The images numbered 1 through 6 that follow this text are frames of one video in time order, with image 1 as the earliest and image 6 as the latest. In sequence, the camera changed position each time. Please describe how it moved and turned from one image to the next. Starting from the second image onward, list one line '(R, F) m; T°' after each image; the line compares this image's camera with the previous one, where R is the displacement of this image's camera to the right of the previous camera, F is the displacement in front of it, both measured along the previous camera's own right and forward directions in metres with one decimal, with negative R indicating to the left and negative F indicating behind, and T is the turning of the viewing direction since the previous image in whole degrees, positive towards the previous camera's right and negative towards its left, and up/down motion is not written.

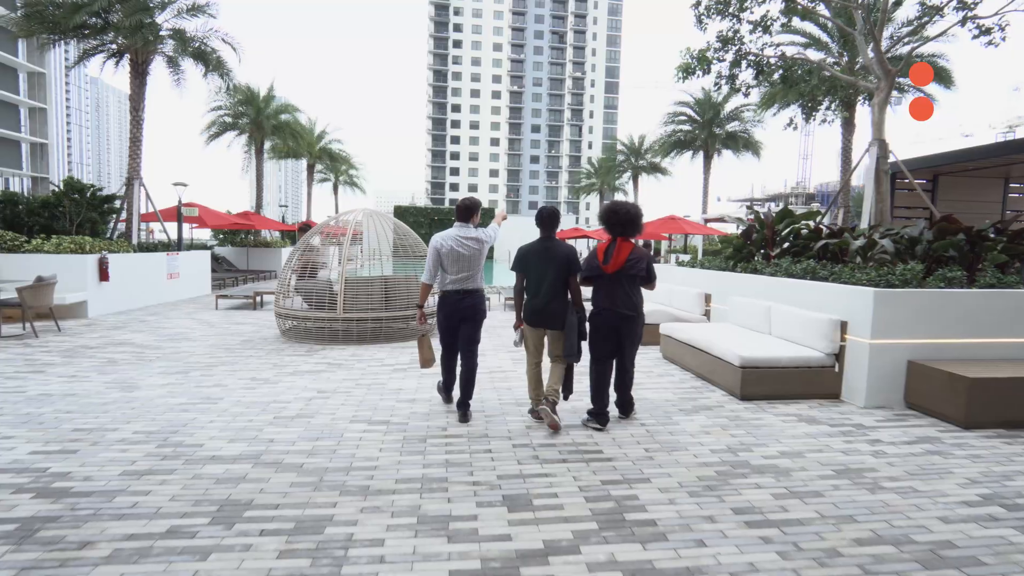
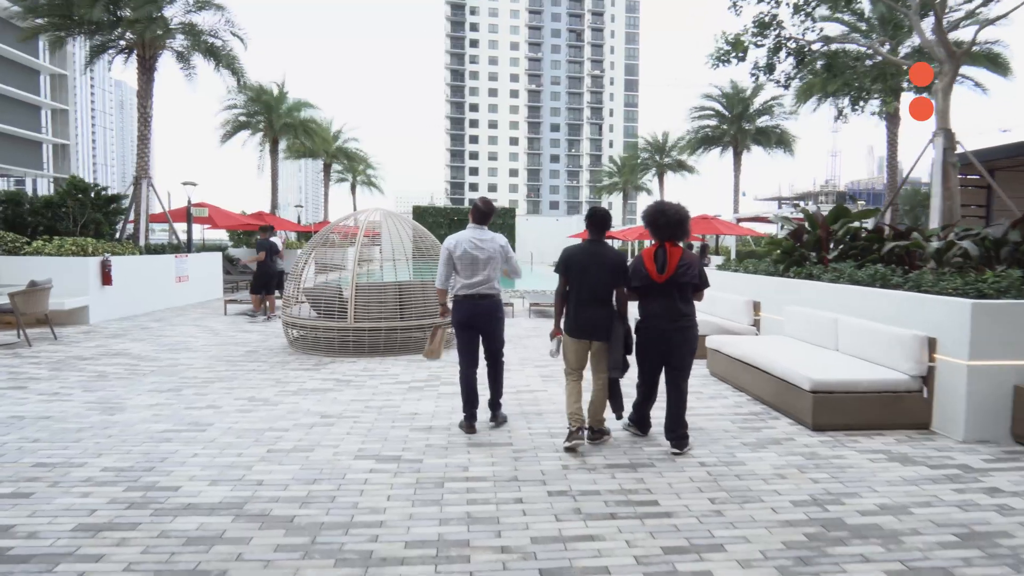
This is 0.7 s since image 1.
(-0.1, +0.8) m; -2°
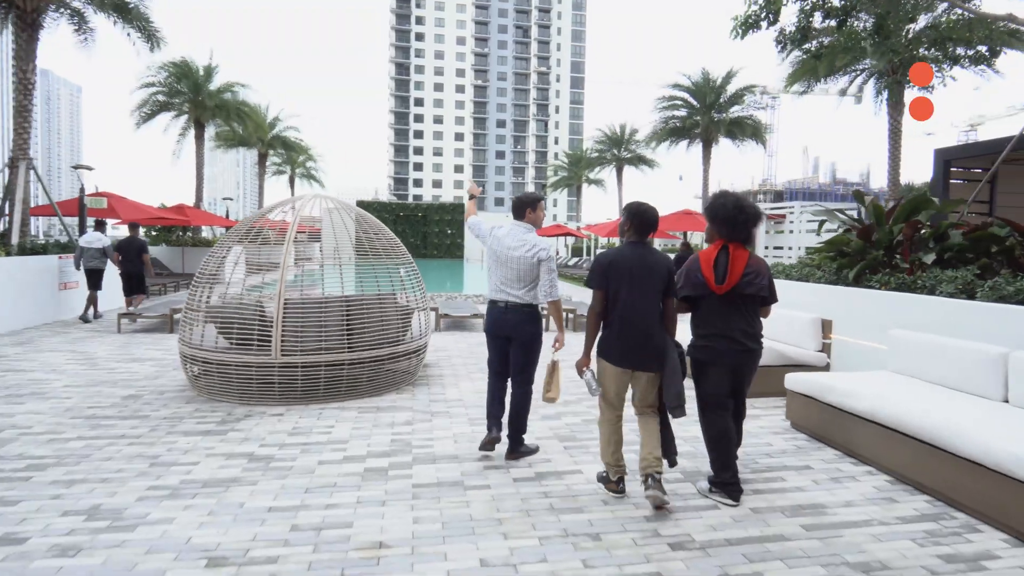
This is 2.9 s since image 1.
(-0.4, +2.3) m; +5°
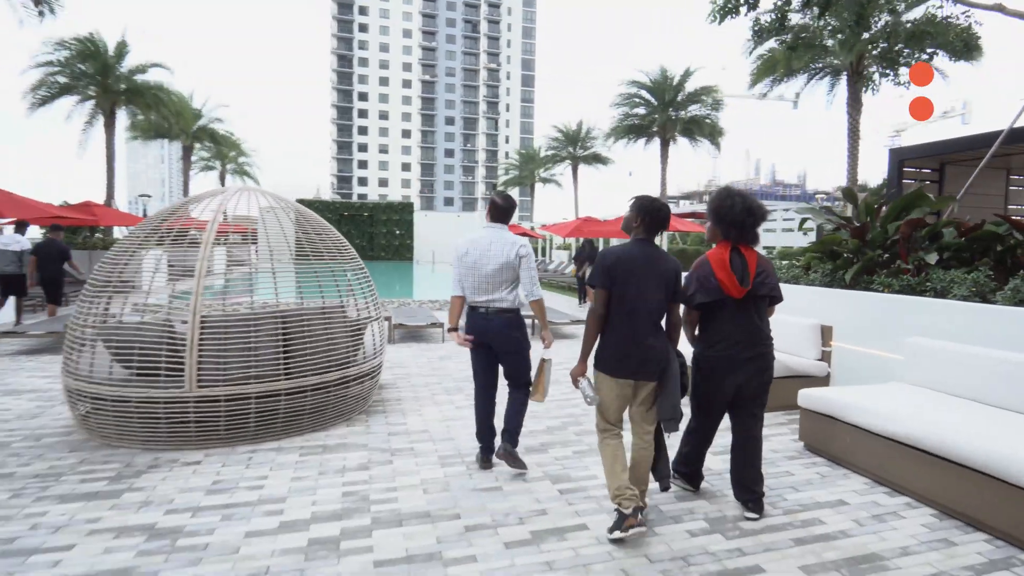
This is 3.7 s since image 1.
(-0.2, +0.9) m; +5°
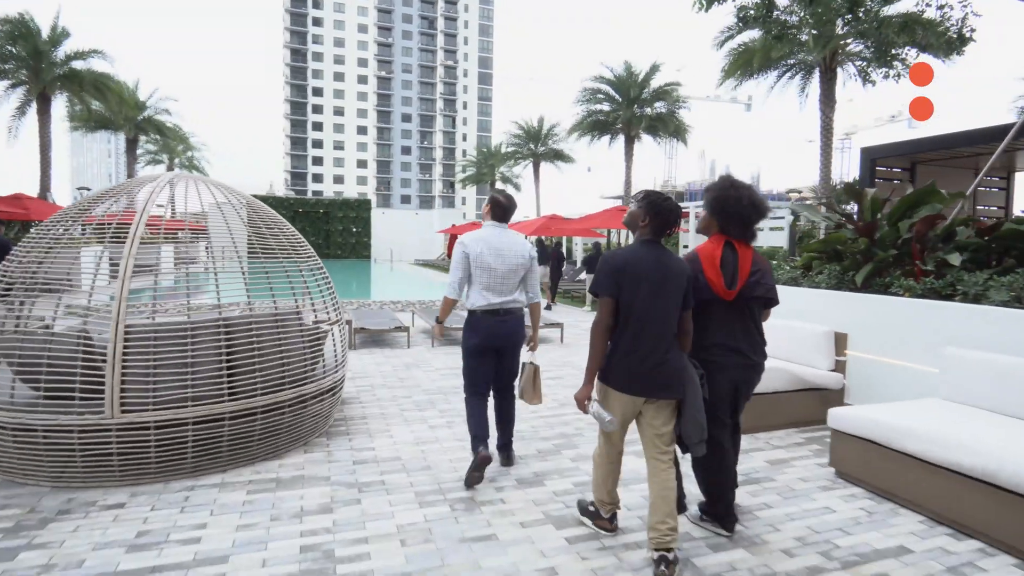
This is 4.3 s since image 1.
(-0.2, +0.7) m; +4°
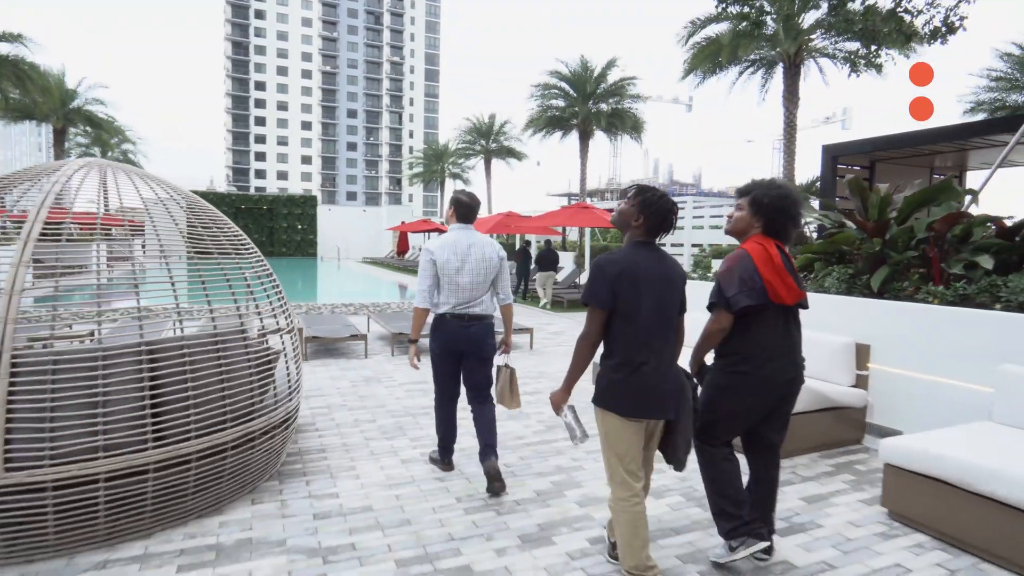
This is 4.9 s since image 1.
(-0.3, +0.7) m; +4°
